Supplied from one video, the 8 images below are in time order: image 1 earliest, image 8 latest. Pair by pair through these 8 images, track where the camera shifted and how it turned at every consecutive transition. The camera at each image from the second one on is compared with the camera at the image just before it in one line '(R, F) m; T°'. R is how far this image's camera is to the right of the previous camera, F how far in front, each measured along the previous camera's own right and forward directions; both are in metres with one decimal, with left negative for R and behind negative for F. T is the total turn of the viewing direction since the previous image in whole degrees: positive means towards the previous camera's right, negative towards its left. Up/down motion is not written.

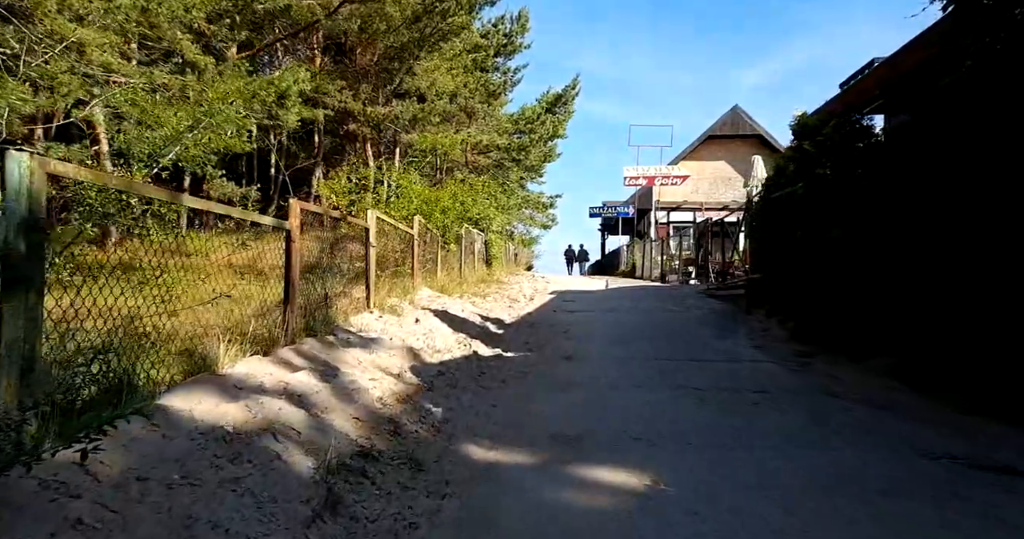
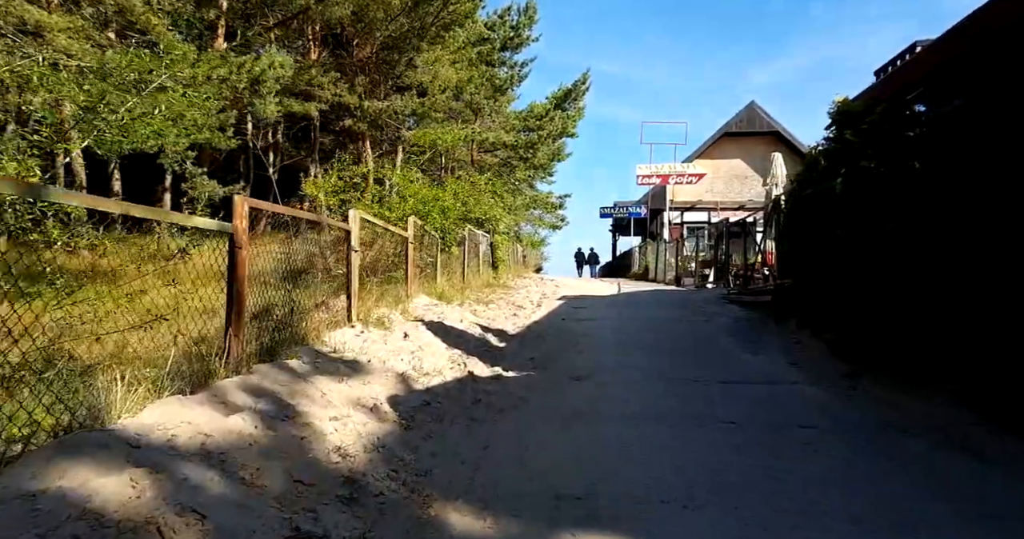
(+0.1, +0.8) m; -1°
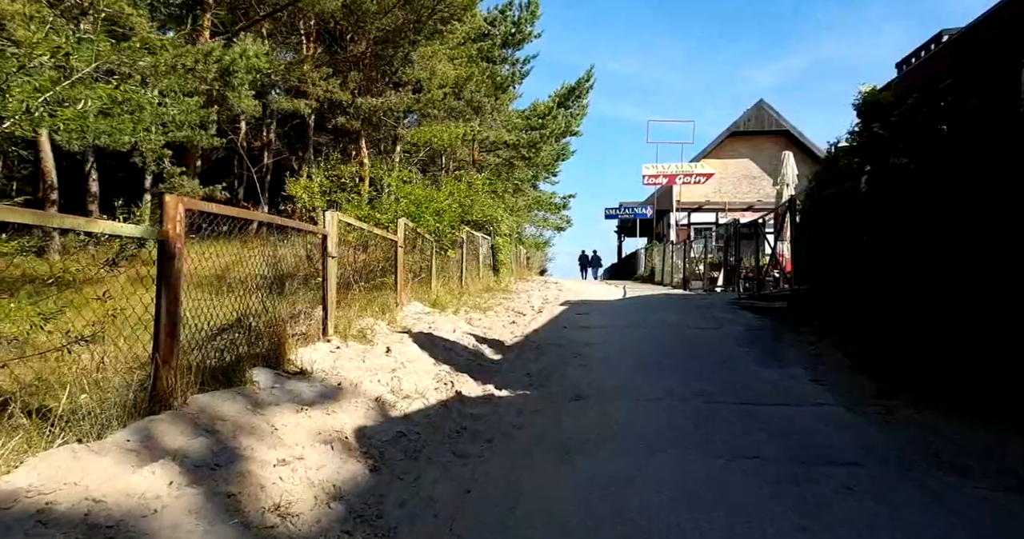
(+0.1, +0.5) m; -1°
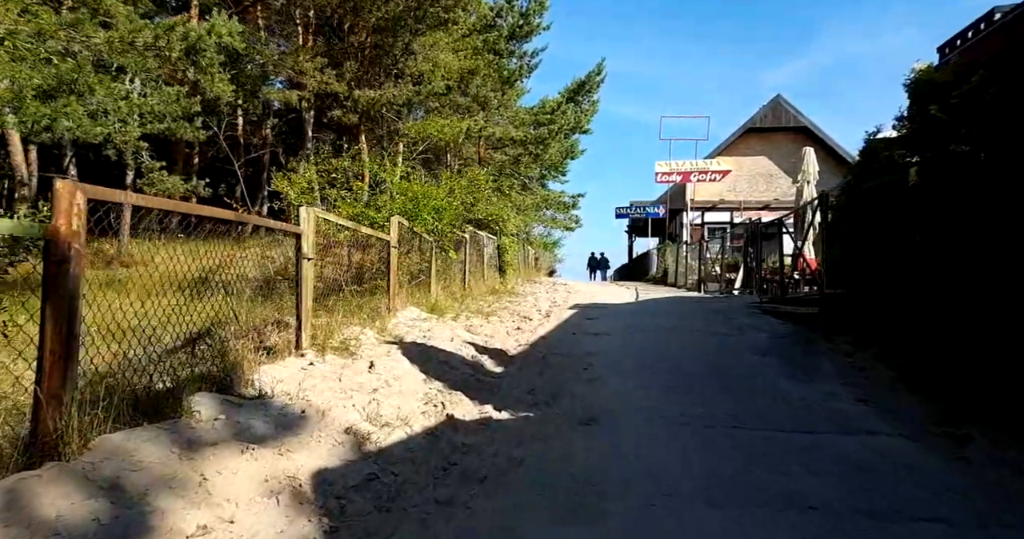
(+0.1, +0.7) m; -1°
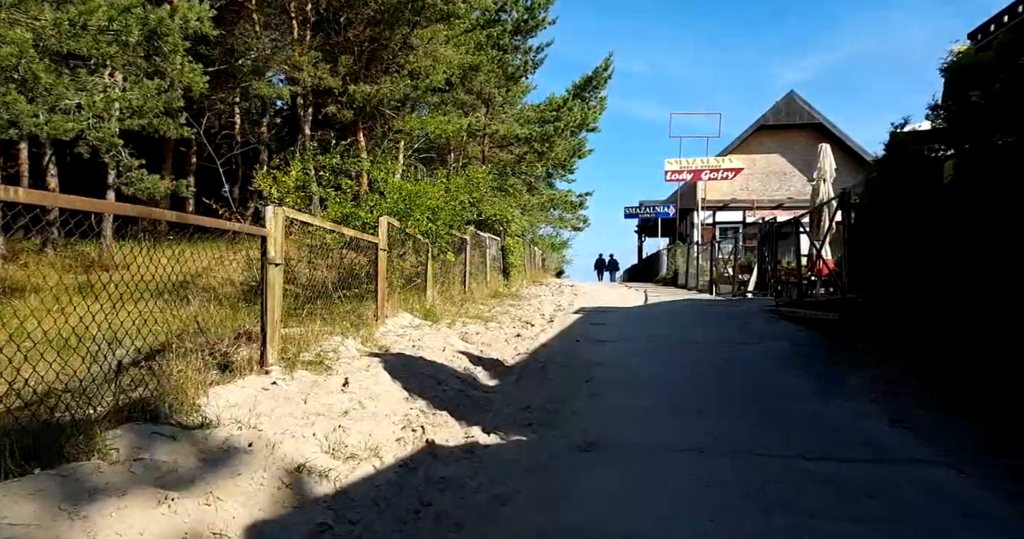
(+0.1, +0.5) m; -1°
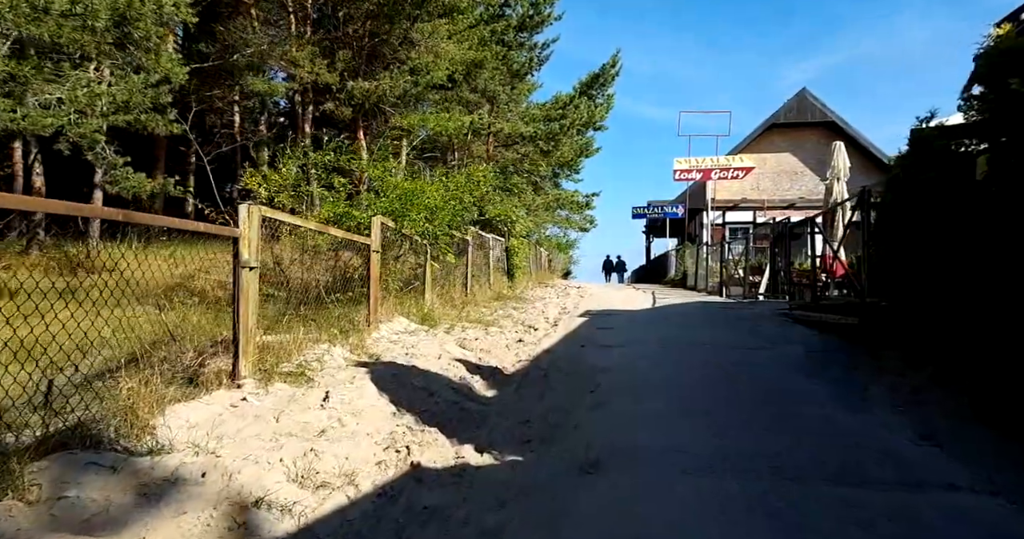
(+0.1, +0.3) m; -1°
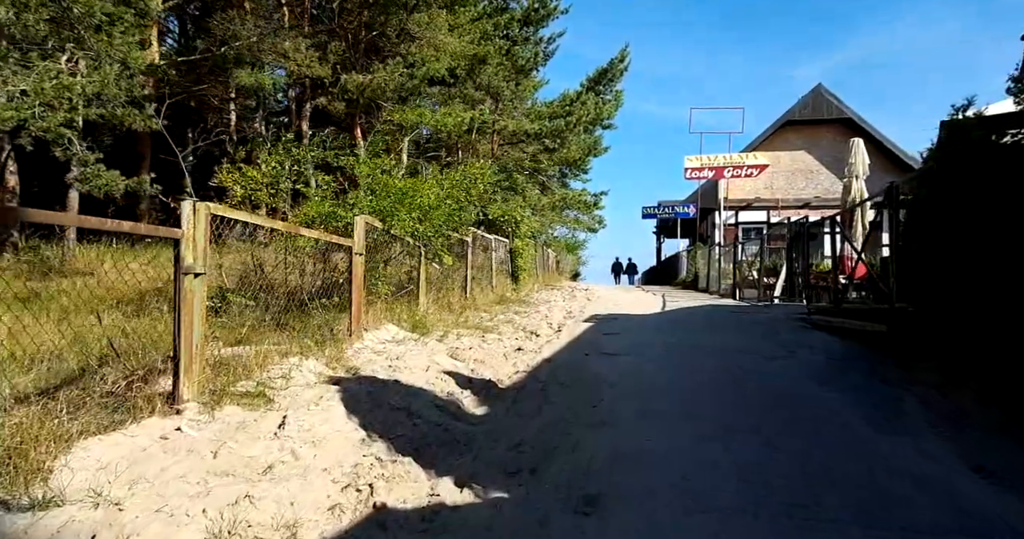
(+0.1, +0.5) m; -1°
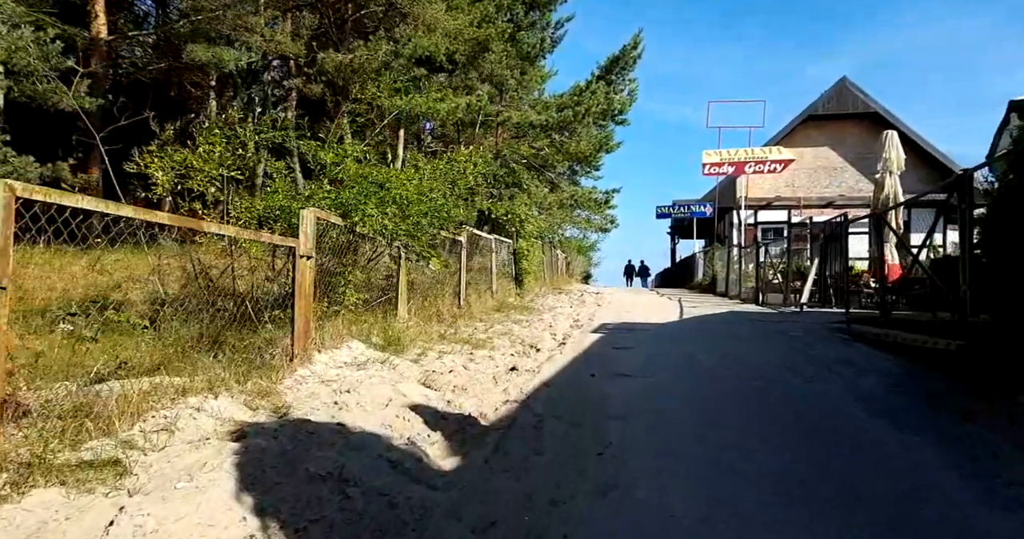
(+0.2, +1.2) m; -1°
